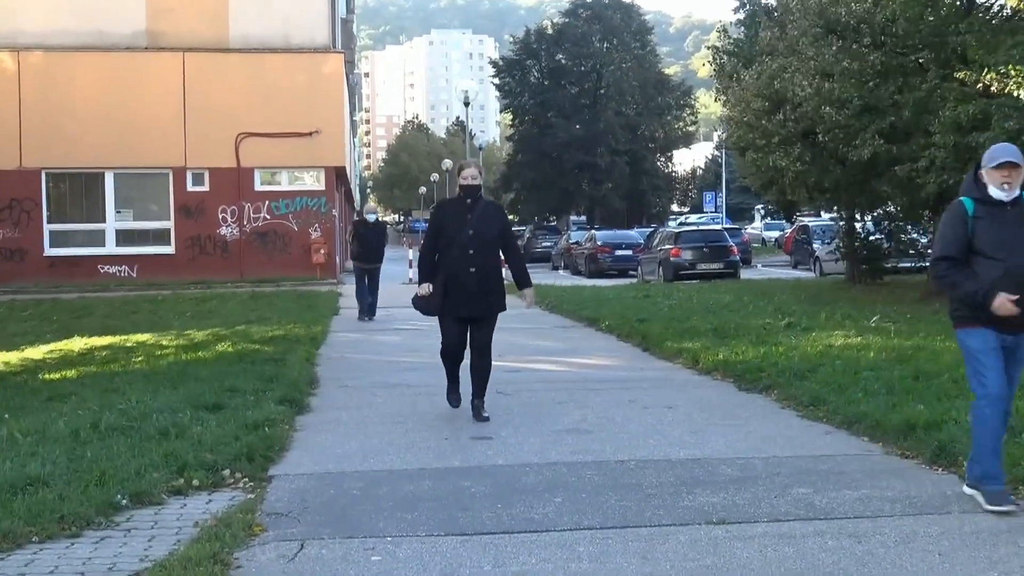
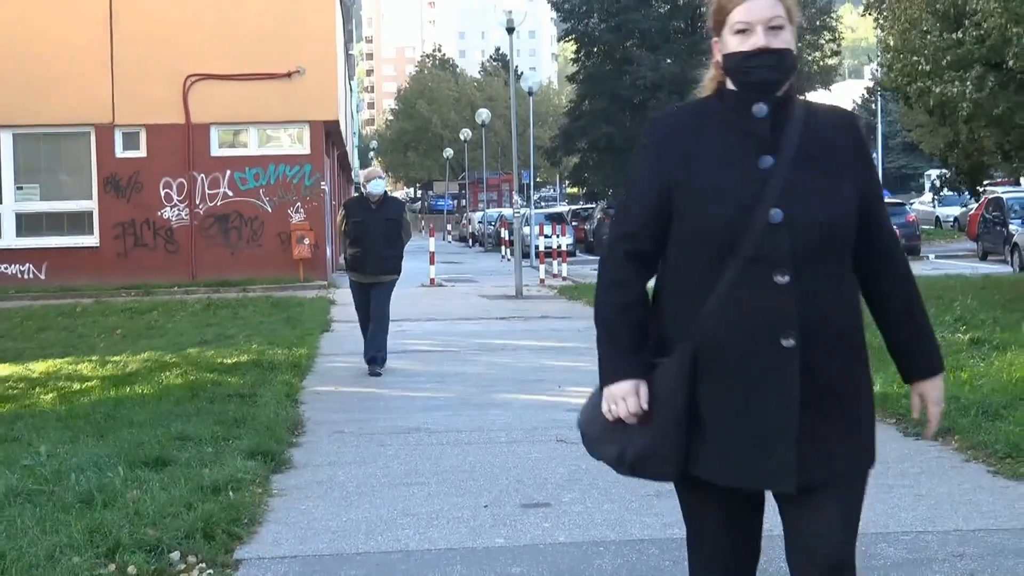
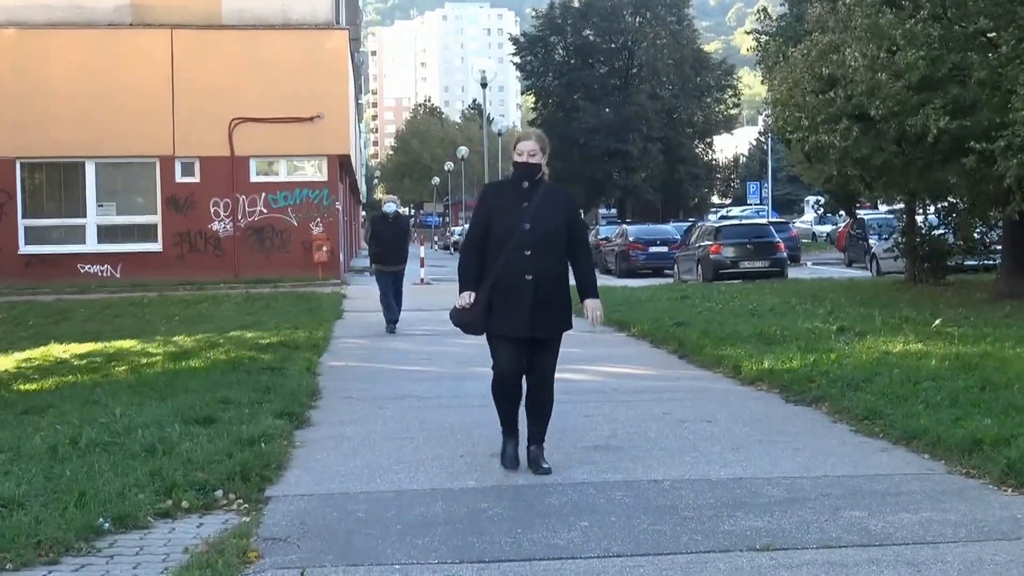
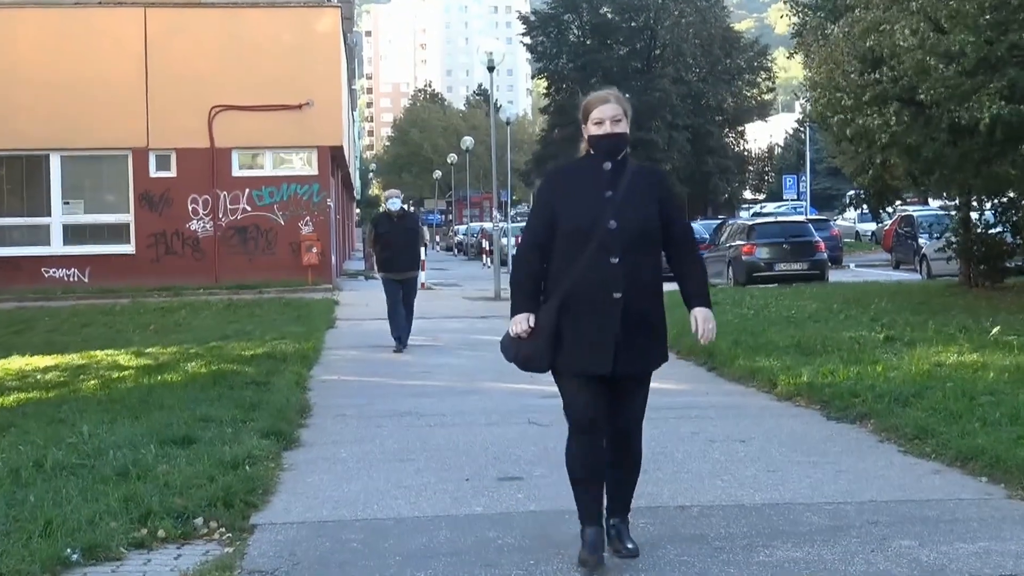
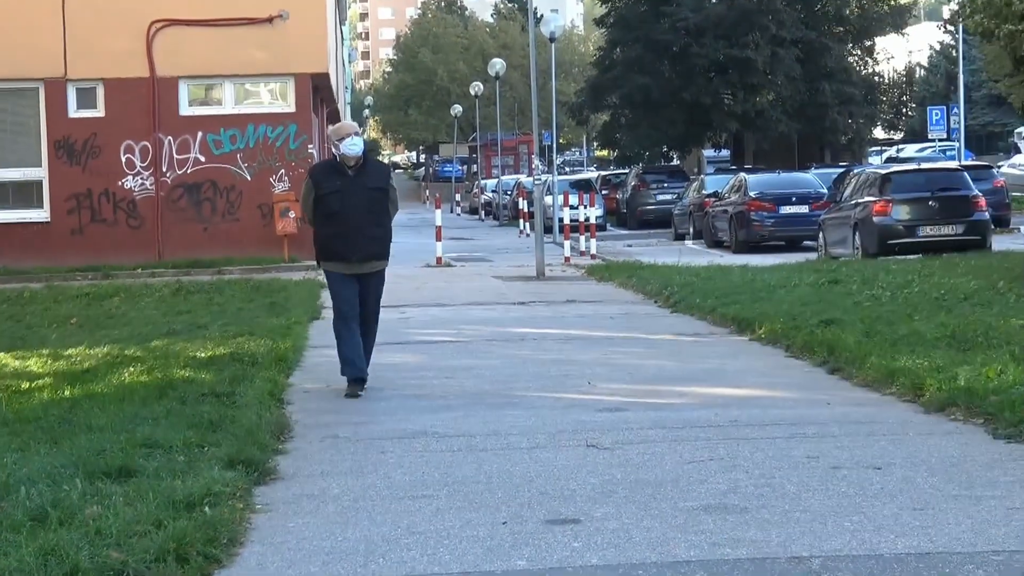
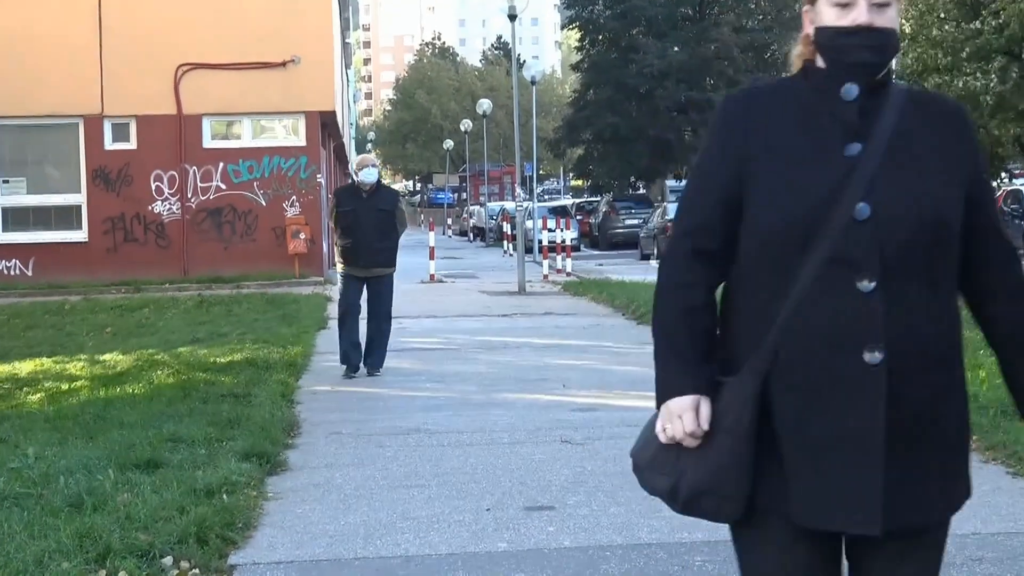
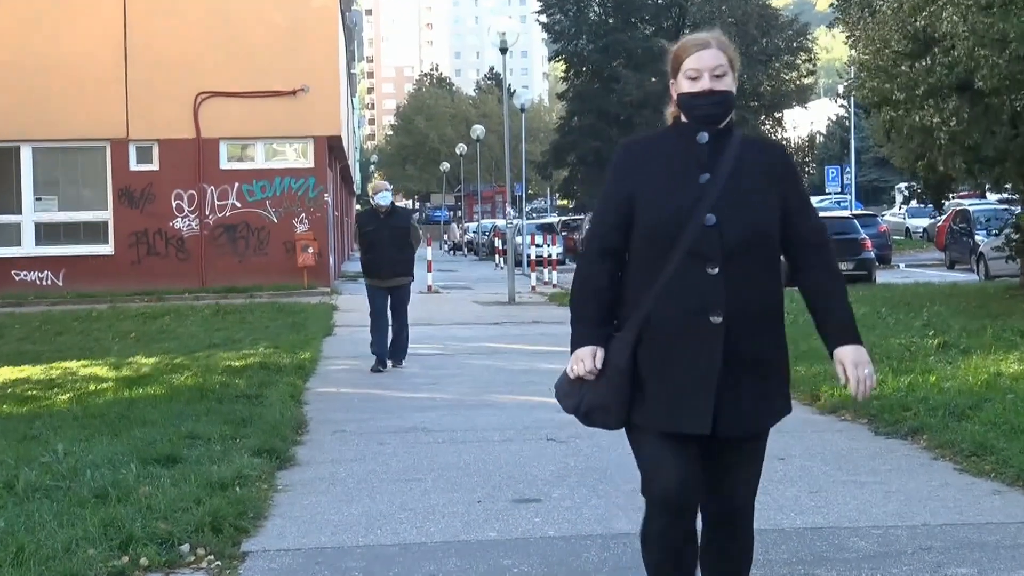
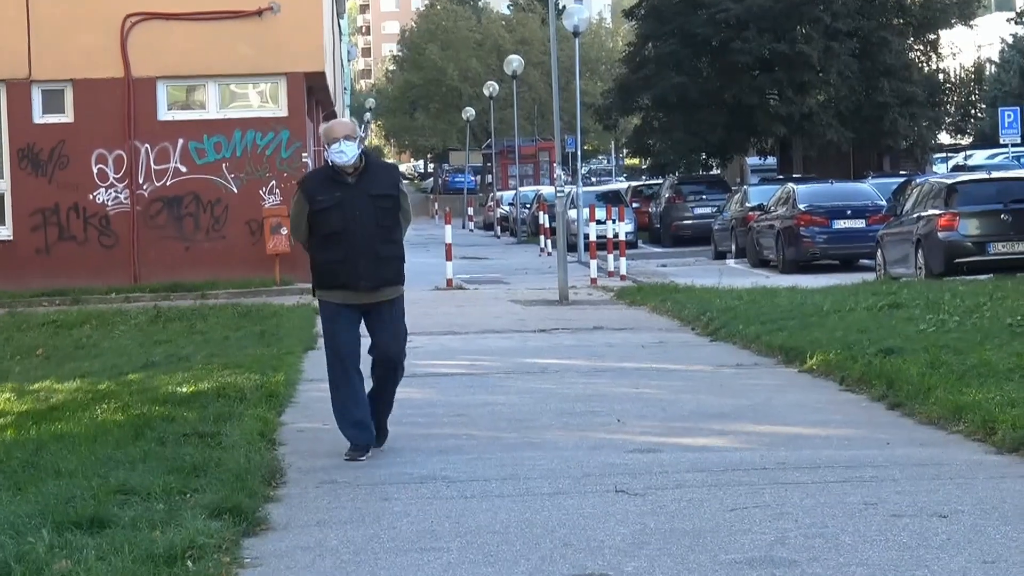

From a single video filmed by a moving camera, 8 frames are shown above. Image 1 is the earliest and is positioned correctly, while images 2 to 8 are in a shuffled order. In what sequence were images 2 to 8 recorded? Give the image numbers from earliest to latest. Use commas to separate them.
3, 4, 7, 2, 6, 5, 8
